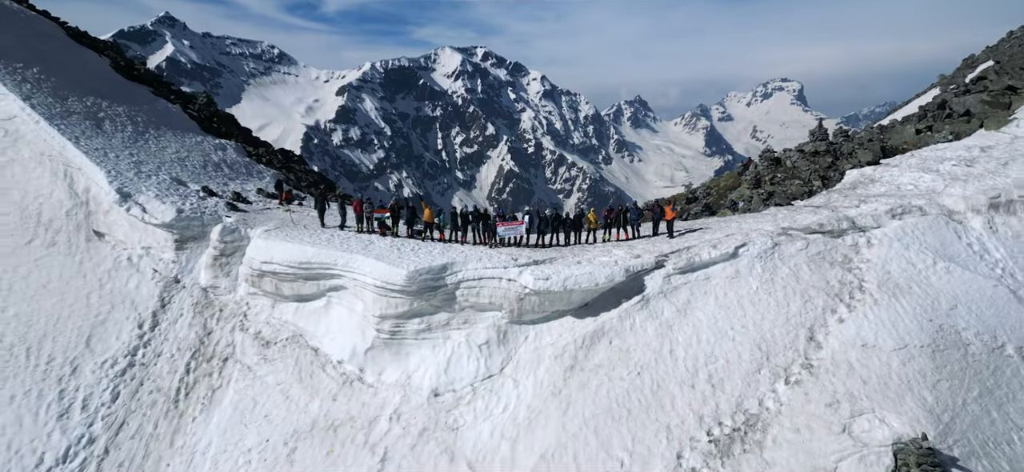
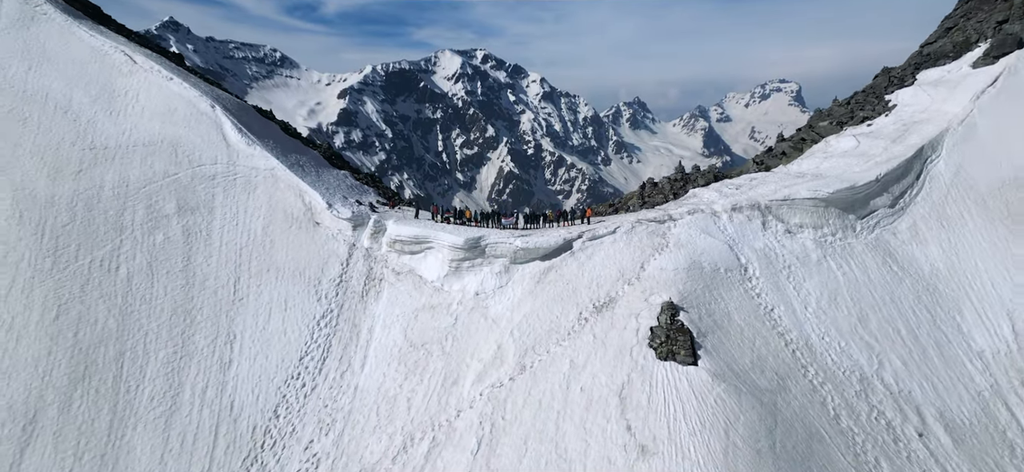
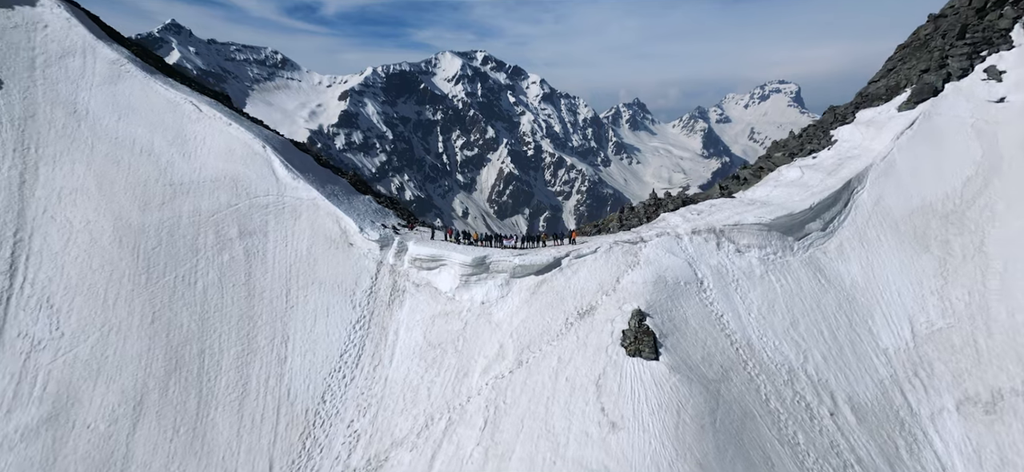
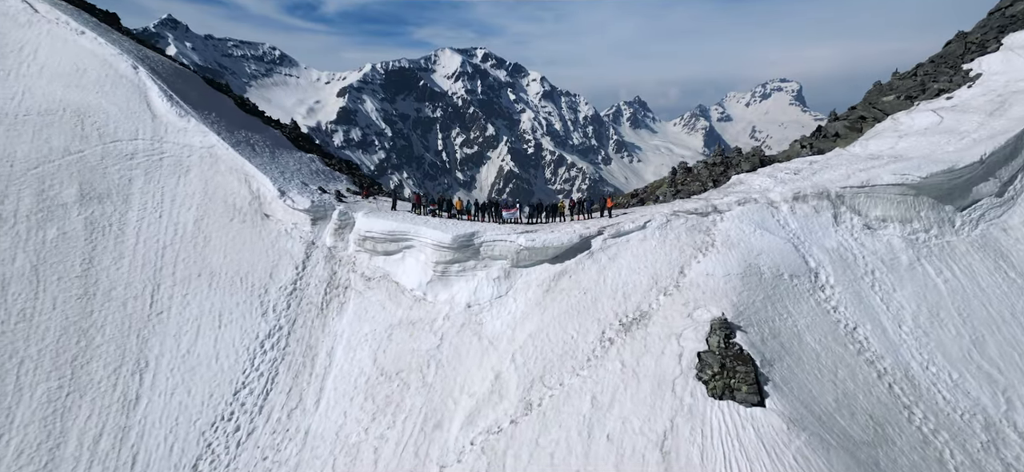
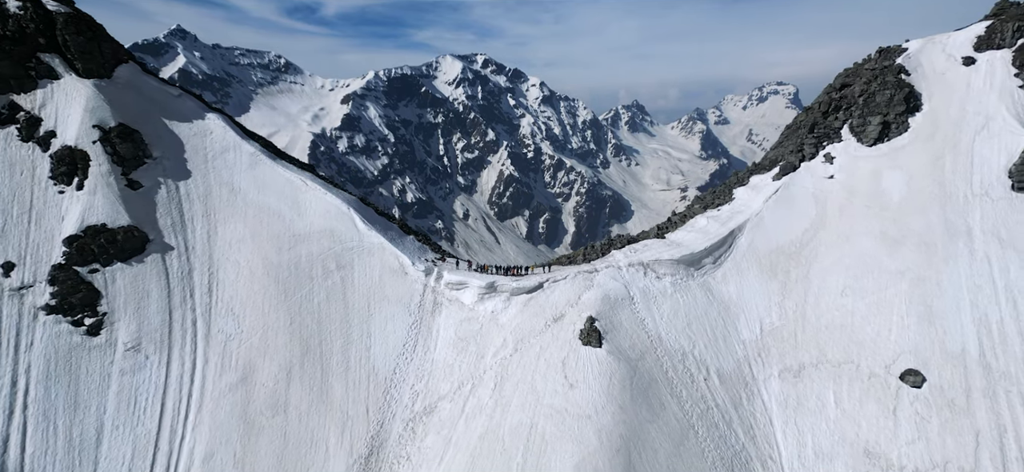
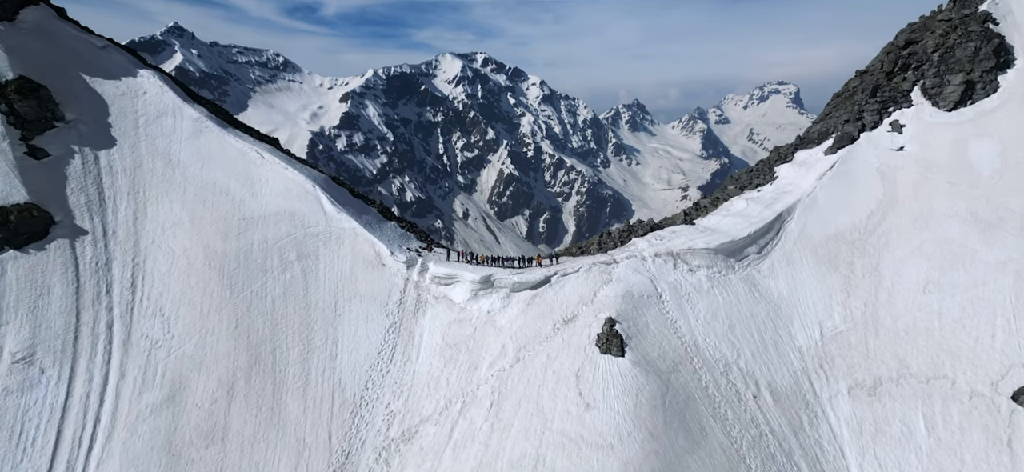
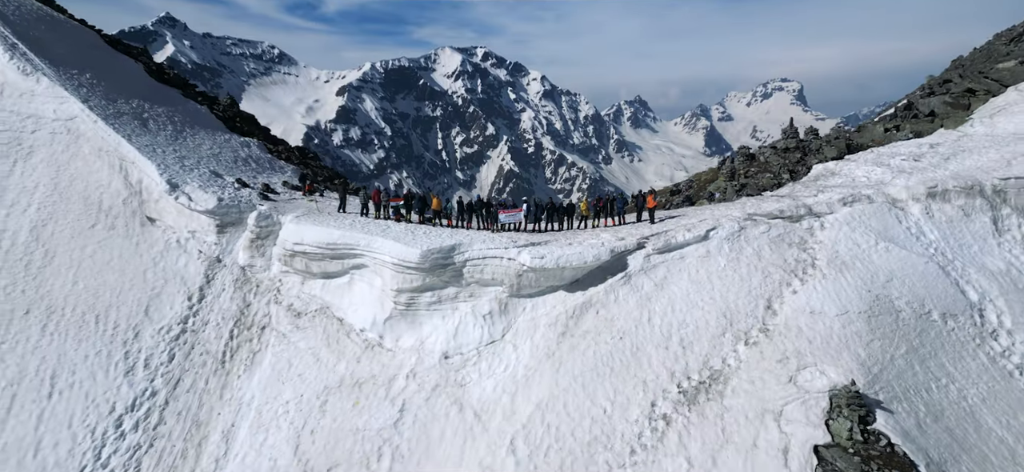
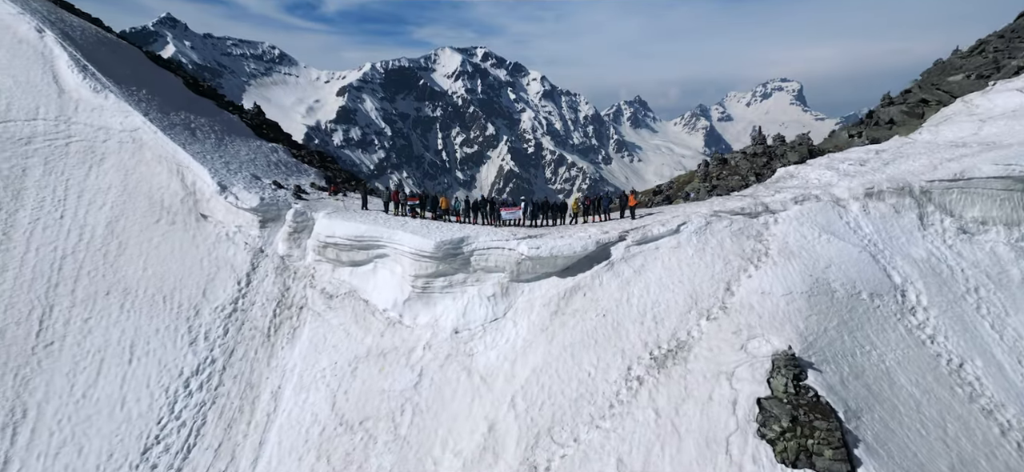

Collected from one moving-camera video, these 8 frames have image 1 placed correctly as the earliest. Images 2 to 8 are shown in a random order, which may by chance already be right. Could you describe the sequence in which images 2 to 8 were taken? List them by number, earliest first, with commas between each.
7, 8, 4, 2, 3, 6, 5
